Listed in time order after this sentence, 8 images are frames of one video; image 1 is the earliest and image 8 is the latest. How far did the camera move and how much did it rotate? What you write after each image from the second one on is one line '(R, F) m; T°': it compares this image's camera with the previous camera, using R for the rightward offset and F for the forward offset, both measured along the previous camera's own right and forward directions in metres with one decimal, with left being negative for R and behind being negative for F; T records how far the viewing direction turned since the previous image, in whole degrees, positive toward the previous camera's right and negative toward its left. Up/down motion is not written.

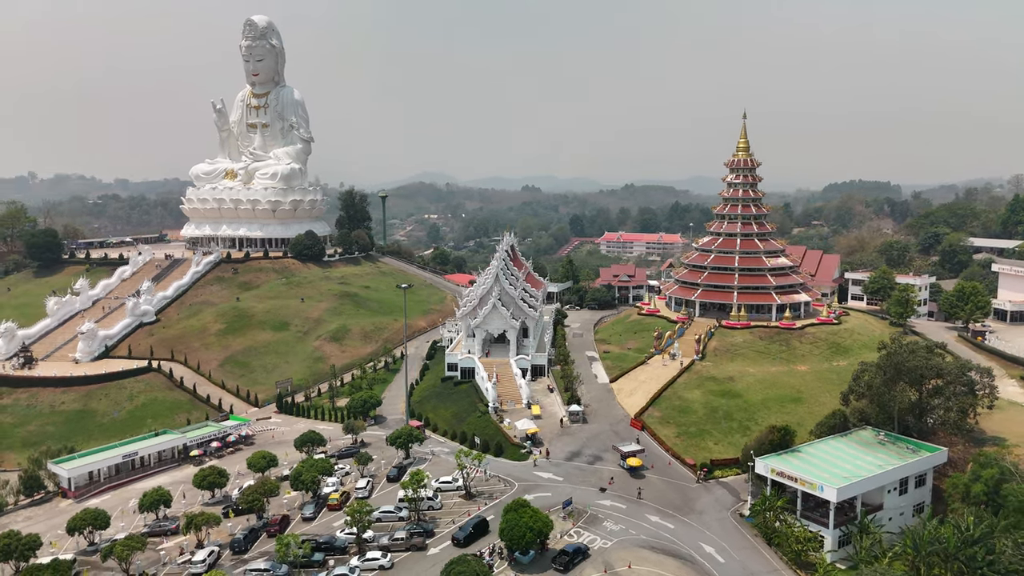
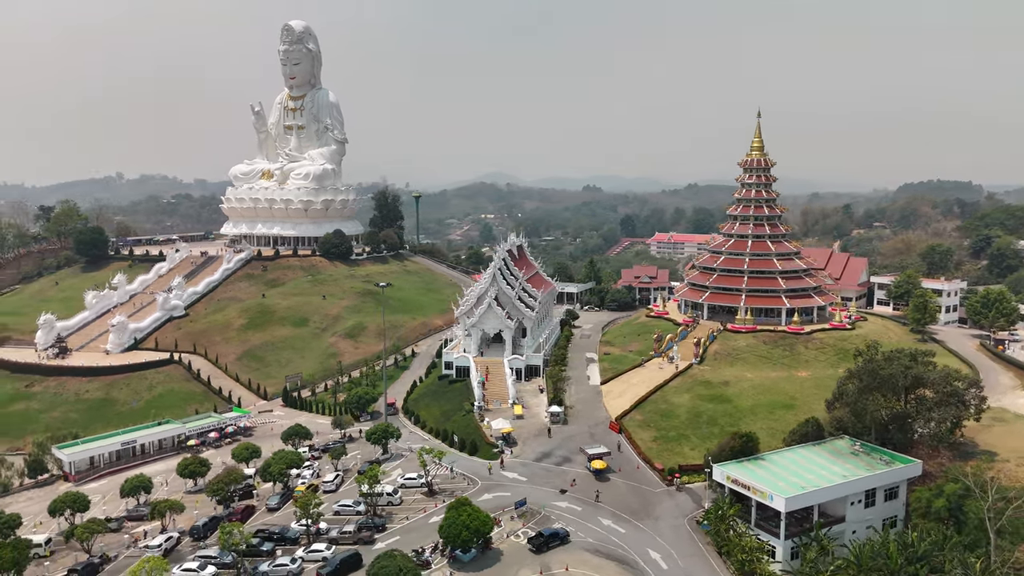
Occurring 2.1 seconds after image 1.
(+4.1, +0.1) m; -5°
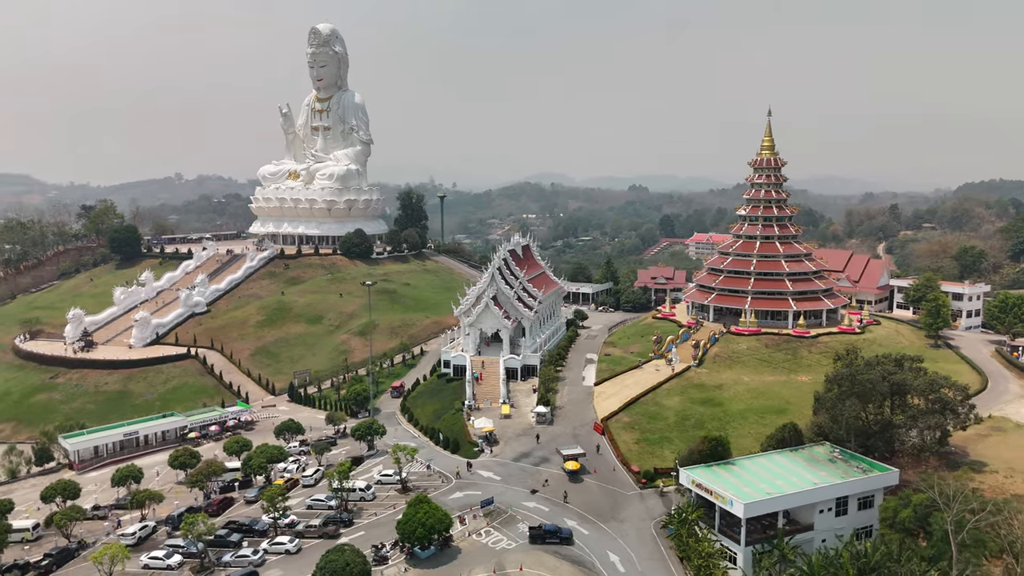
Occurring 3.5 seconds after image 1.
(+3.0, 0.0) m; -3°
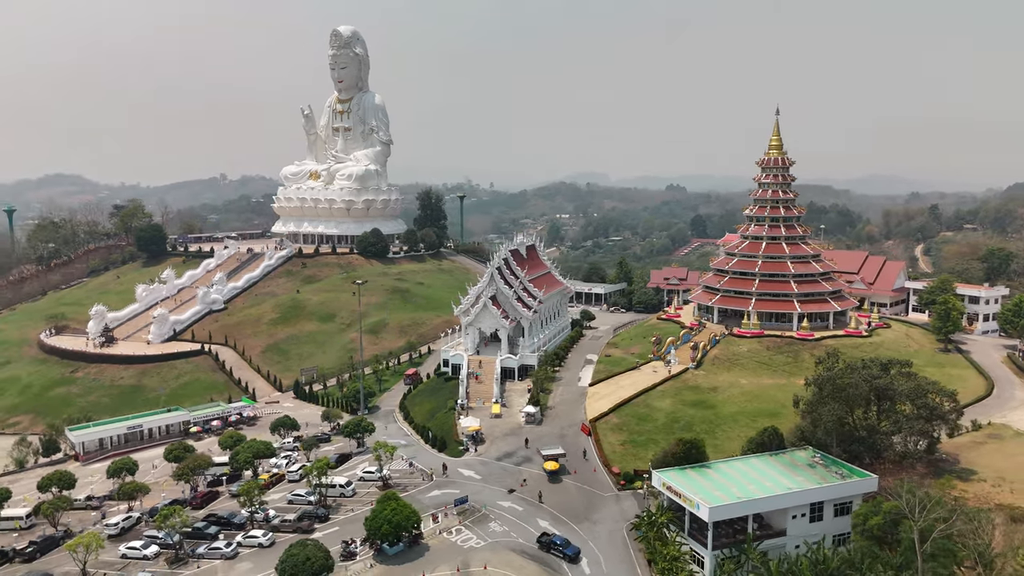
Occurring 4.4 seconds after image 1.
(+2.4, 0.0) m; -3°
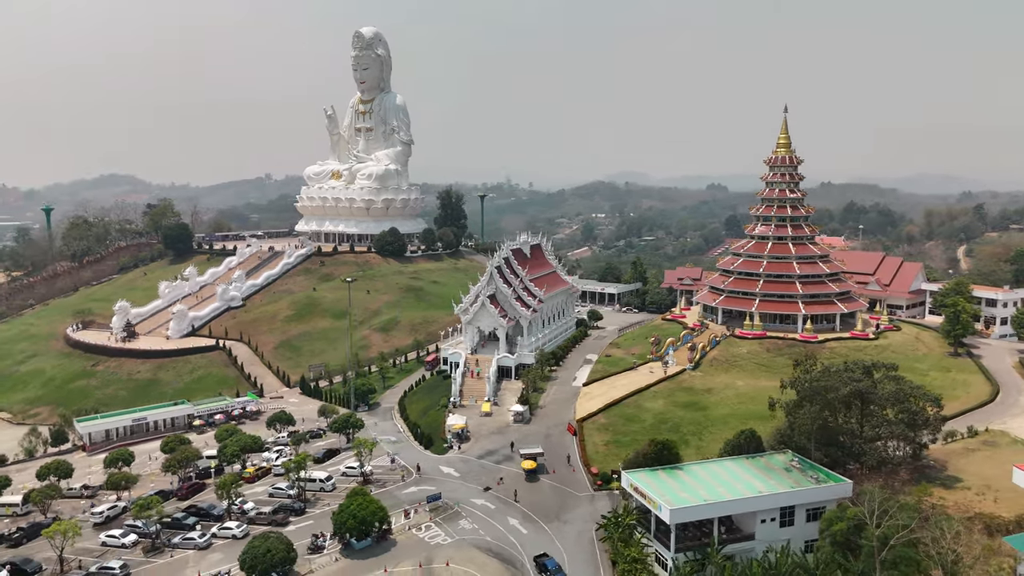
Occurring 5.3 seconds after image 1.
(+2.6, 0.0) m; -3°
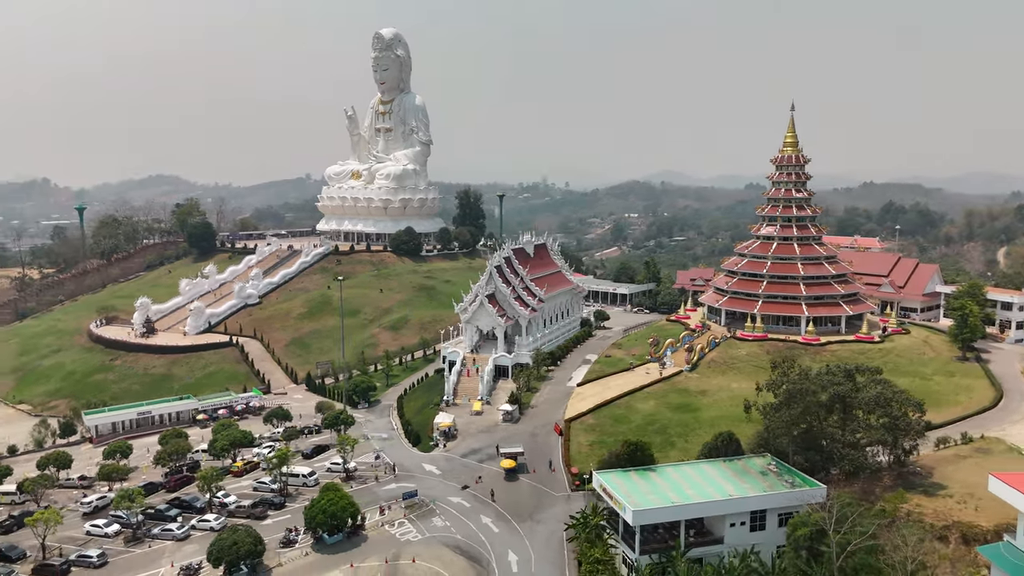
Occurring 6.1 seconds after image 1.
(+2.3, 0.0) m; -3°
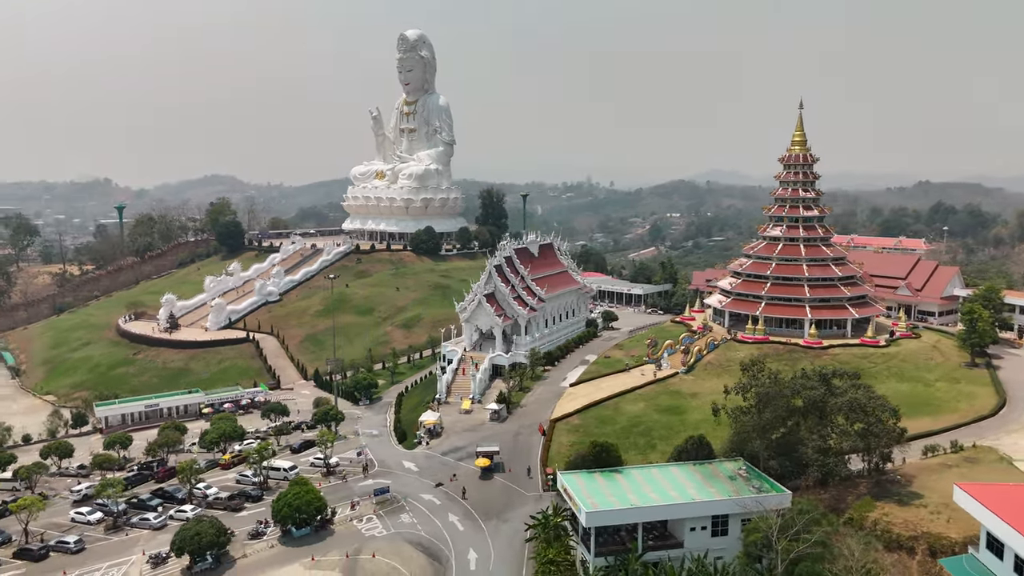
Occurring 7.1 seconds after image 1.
(+2.9, 0.0) m; -3°
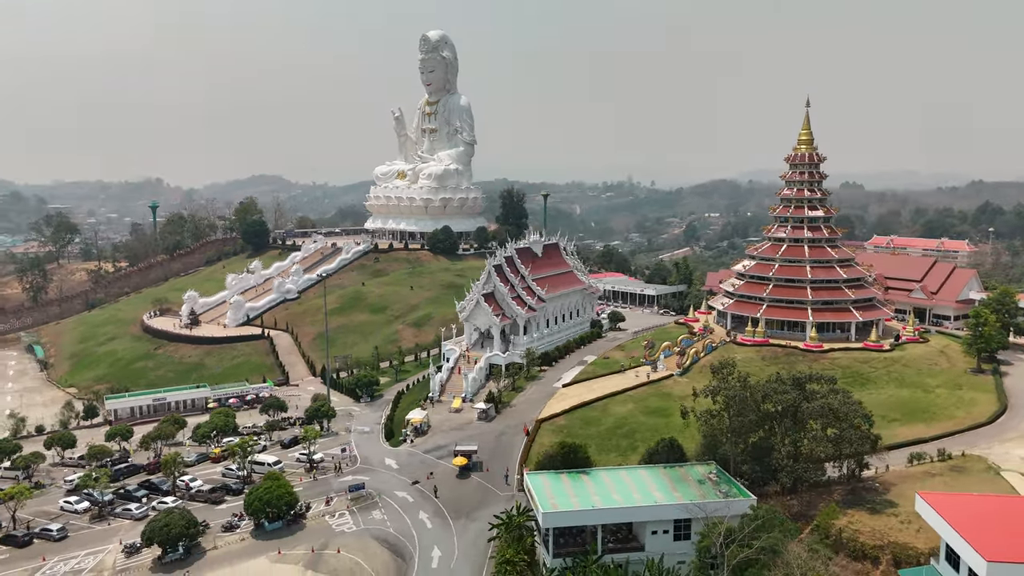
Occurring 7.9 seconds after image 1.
(+2.7, -0.1) m; -3°
